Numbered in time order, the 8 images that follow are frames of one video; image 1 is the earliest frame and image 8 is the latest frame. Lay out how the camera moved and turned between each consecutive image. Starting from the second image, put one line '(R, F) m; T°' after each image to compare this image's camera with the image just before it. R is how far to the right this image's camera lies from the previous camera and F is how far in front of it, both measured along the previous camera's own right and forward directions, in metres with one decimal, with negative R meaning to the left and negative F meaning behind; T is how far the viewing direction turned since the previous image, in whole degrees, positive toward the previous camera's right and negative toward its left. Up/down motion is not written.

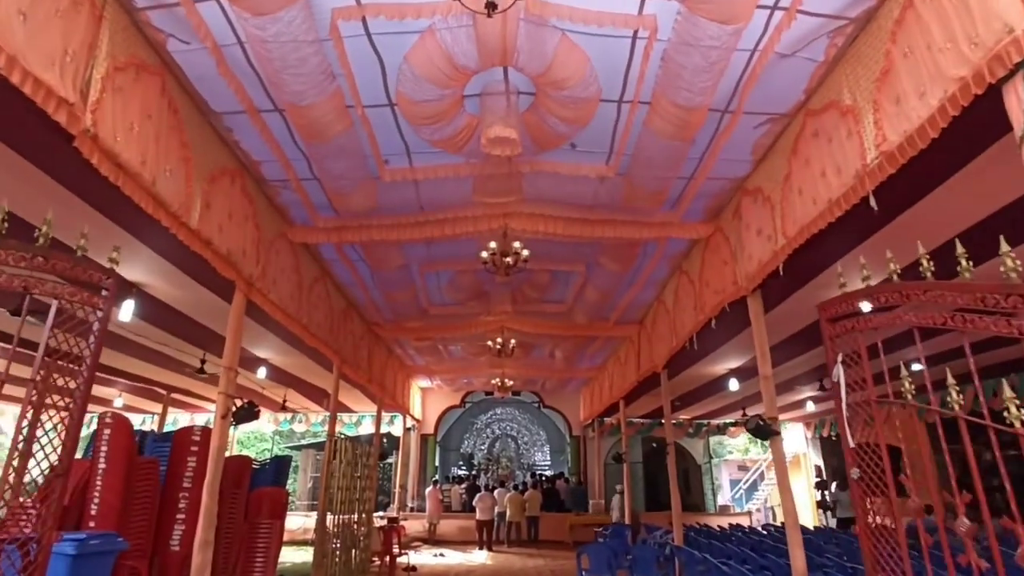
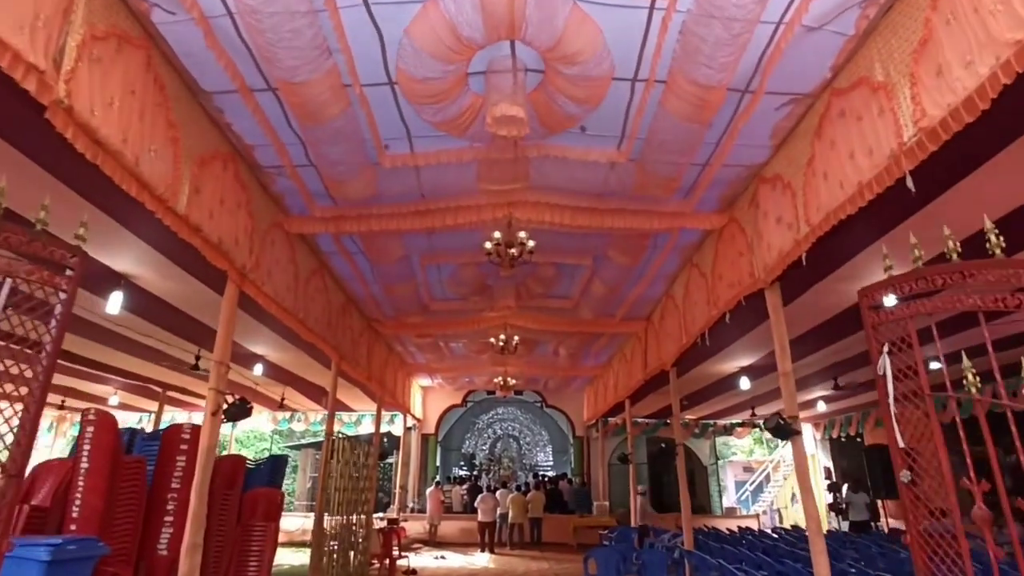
(0.0, +0.3) m; 0°
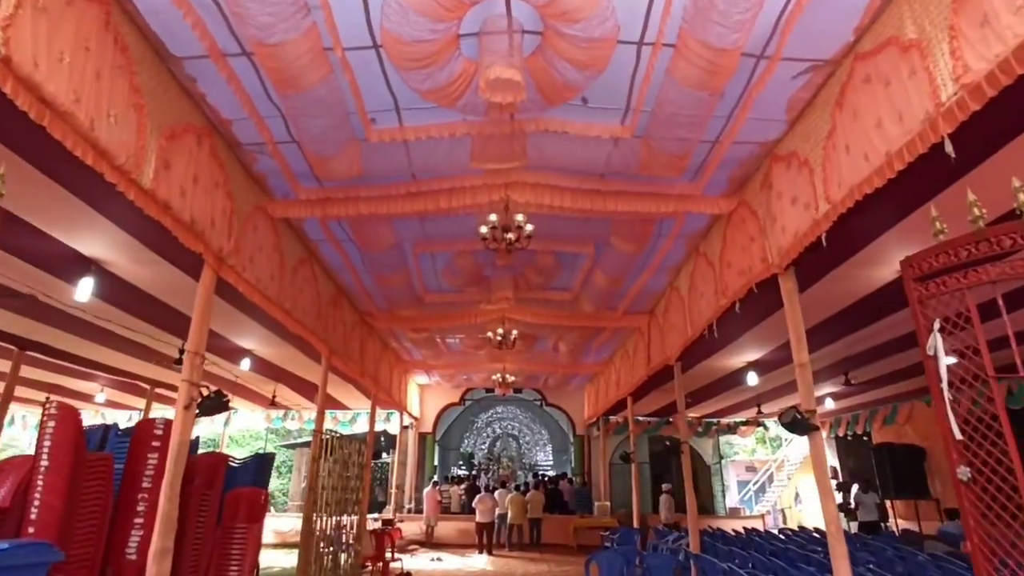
(0.0, +0.3) m; 0°
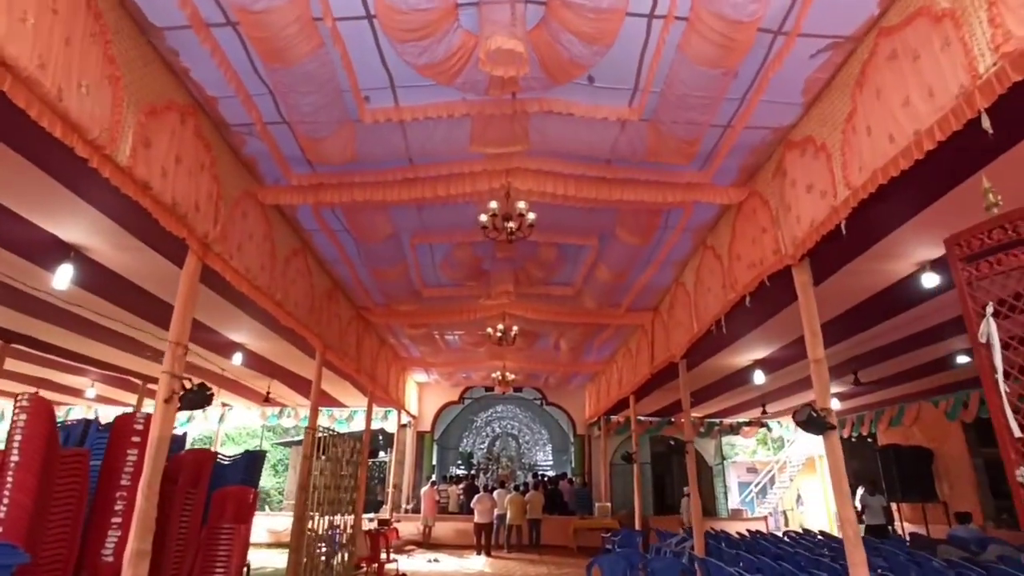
(0.0, +0.2) m; 0°
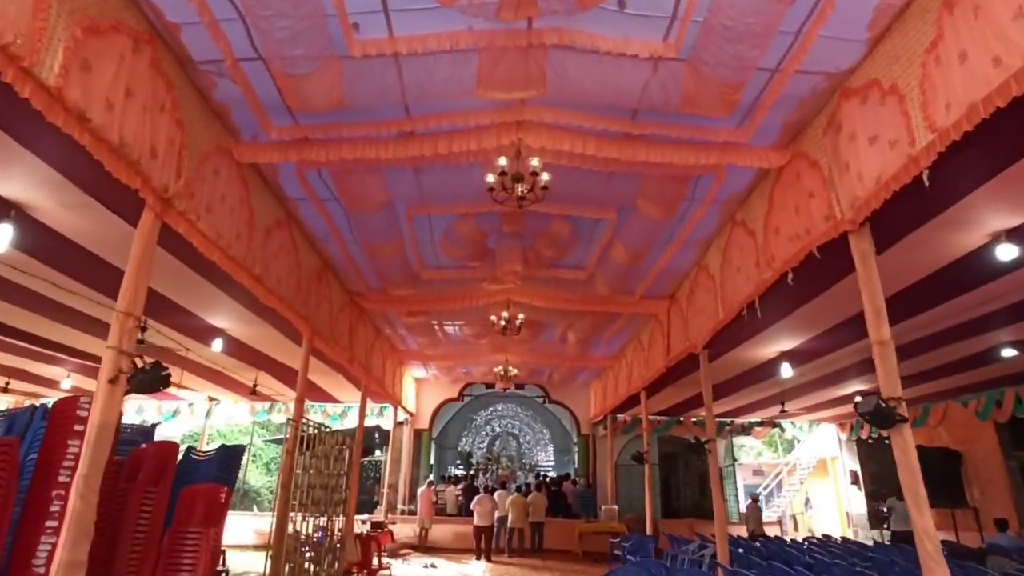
(-0.1, +0.7) m; 0°
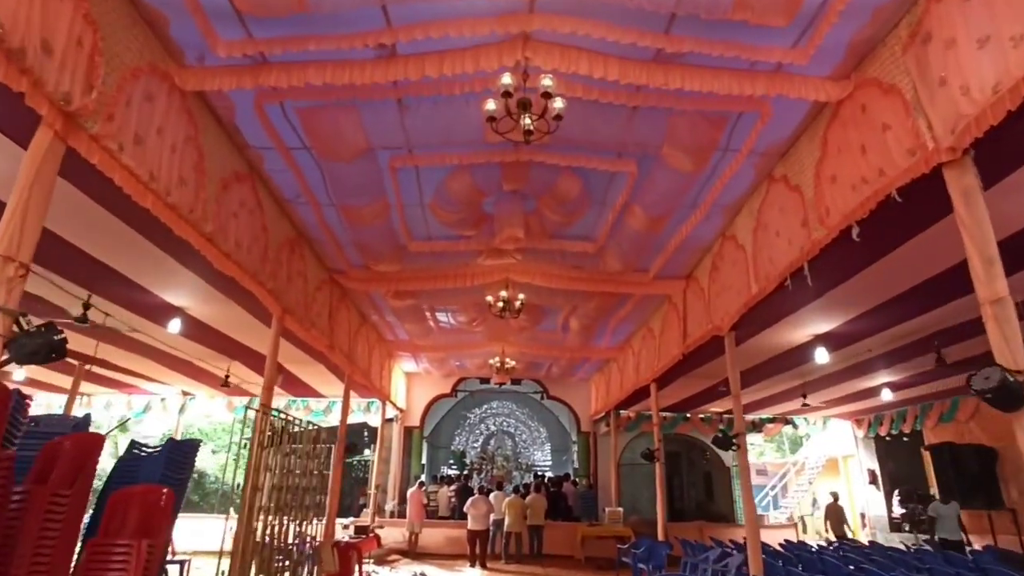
(-0.1, +0.9) m; +1°
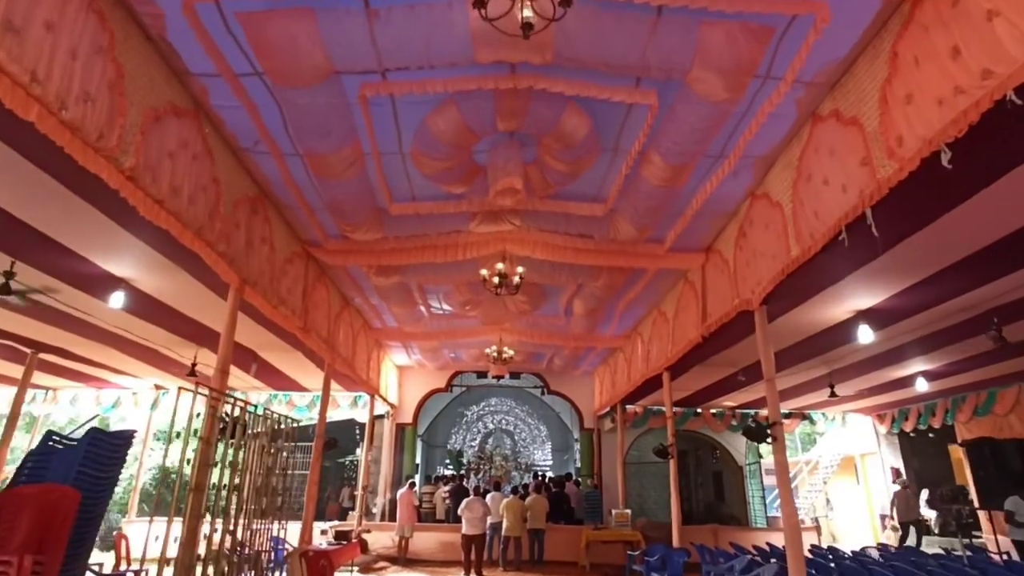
(0.0, +0.8) m; 0°
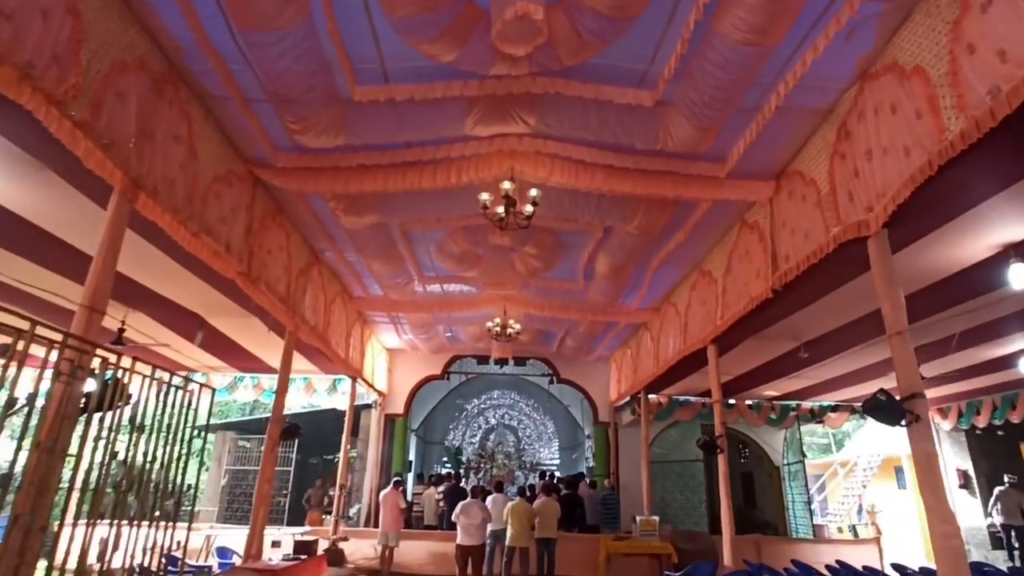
(0.0, +1.6) m; 0°
